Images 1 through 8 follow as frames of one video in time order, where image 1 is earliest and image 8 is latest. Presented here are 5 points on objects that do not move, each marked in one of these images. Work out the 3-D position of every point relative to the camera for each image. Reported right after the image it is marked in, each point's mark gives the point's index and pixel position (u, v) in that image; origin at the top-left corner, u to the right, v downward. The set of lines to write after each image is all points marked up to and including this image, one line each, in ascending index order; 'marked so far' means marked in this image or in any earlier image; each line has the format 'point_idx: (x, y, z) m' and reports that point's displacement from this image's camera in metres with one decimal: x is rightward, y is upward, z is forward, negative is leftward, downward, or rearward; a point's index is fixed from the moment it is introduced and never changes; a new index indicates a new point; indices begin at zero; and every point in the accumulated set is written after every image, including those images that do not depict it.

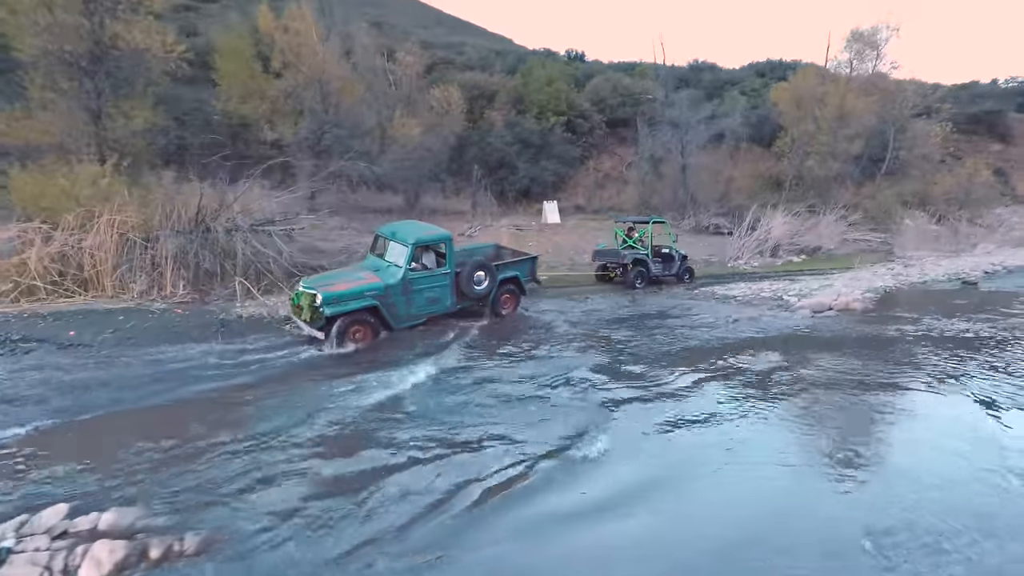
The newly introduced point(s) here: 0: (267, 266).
0: (-7.1, +0.7, +13.0) m
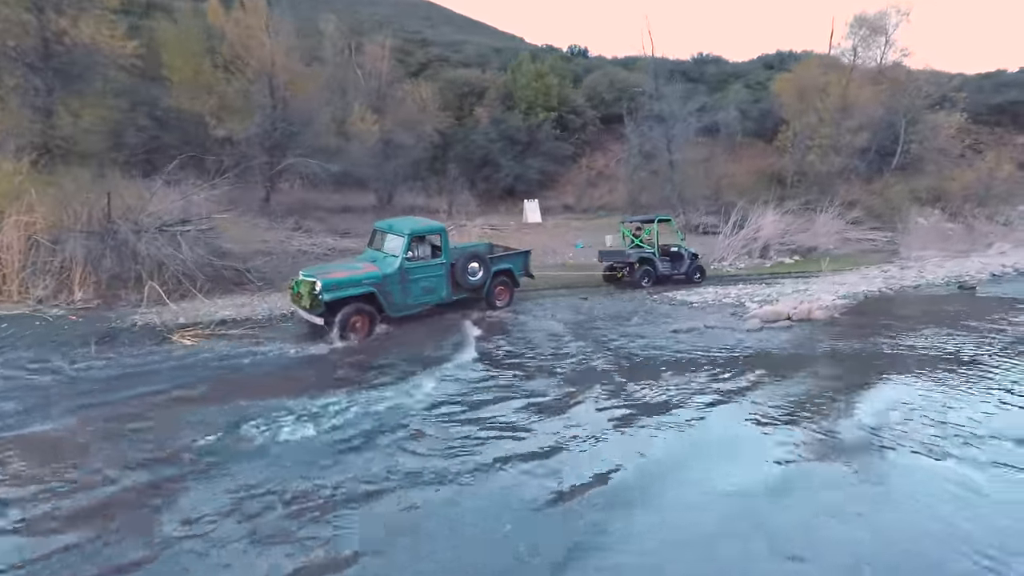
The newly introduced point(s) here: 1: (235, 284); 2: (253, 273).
0: (-8.9, +0.6, +12.2) m
1: (-7.6, +0.2, +13.0) m
2: (-7.2, +0.4, +13.3) m
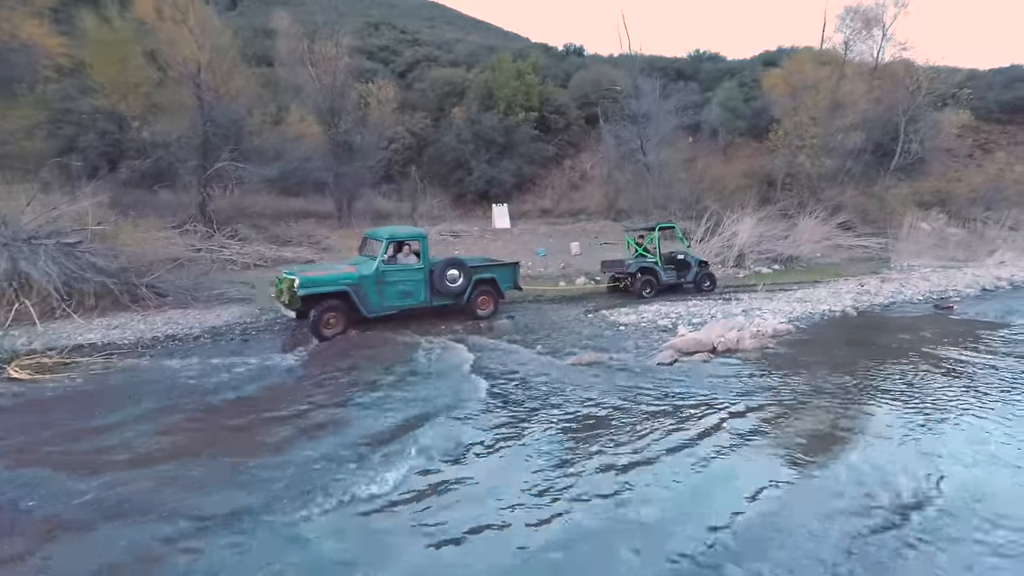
0: (-11.1, +0.1, +11.1) m
1: (-9.8, -0.3, +12.0) m
2: (-9.4, 0.0, +12.3) m
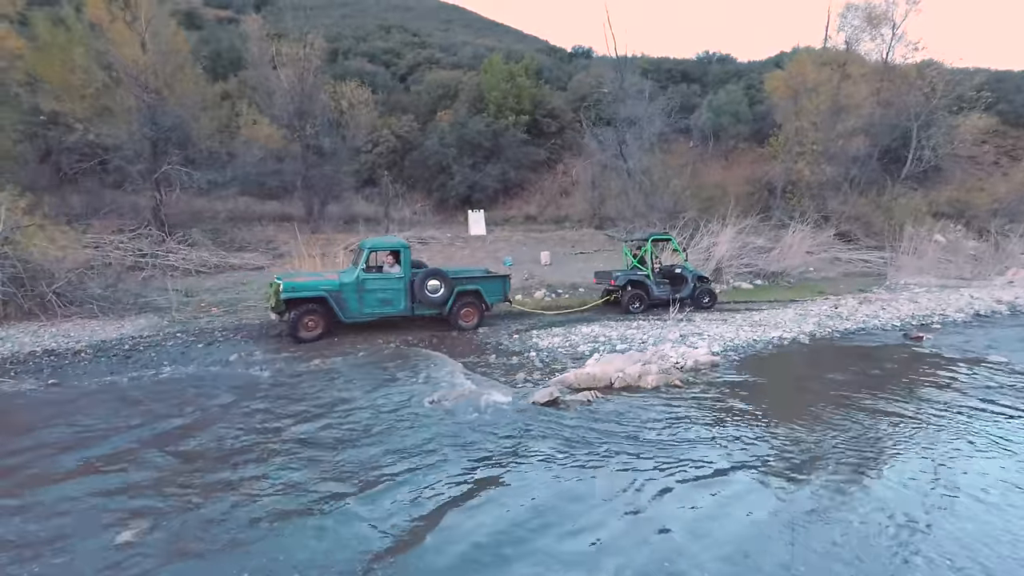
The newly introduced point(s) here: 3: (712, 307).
0: (-13.1, -0.1, +10.8) m
1: (-11.8, -0.5, +11.5) m
2: (-11.3, -0.2, +11.8) m
3: (+6.4, -0.6, +15.0) m
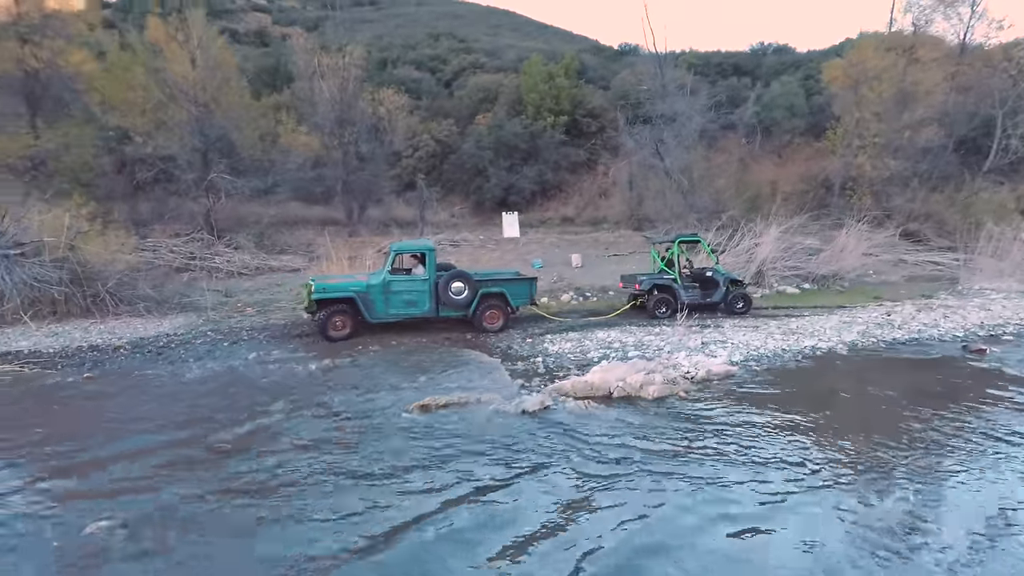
0: (-12.8, 0.0, +12.0) m
1: (-11.4, -0.5, +12.6) m
2: (-10.9, -0.2, +12.8) m
3: (+7.0, -0.7, +14.0) m
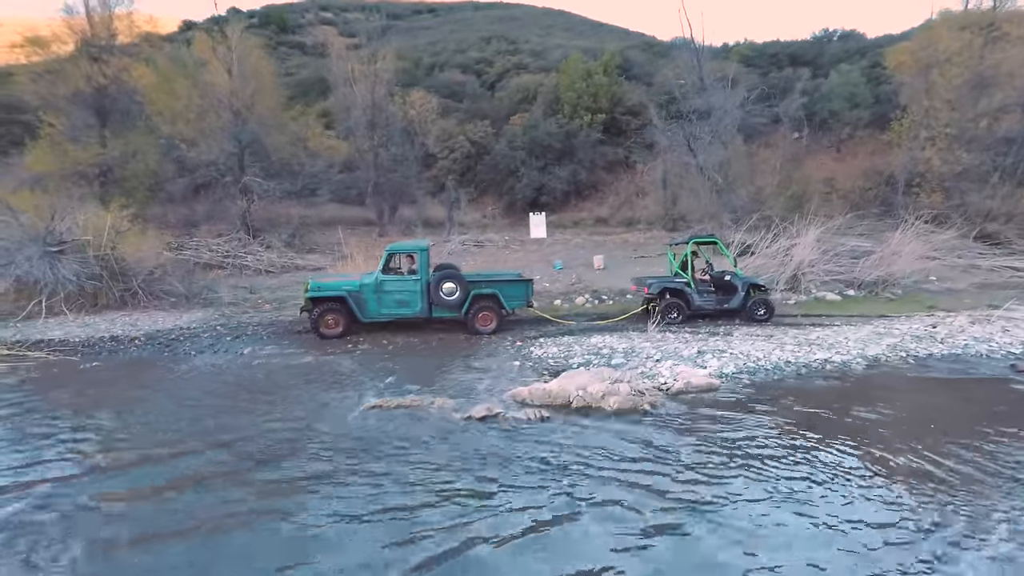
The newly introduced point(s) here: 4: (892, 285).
0: (-12.8, +0.1, +13.2) m
1: (-11.4, -0.4, +13.7) m
2: (-10.9, -0.1, +13.8) m
3: (+7.1, -0.9, +12.9) m
4: (+13.6, +0.1, +16.5) m
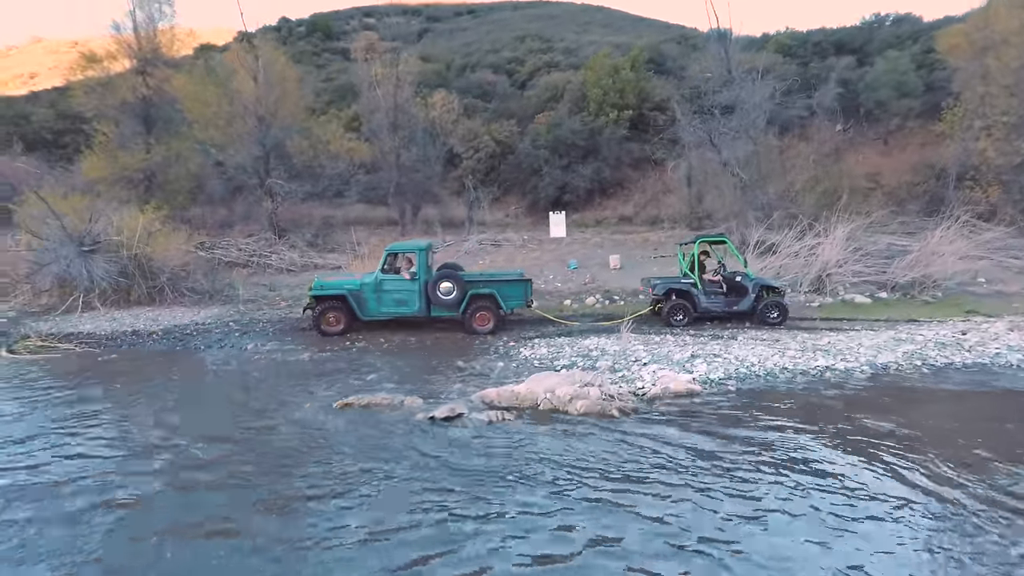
0: (-12.7, +0.2, +14.2) m
1: (-11.3, -0.3, +14.5) m
2: (-10.7, 0.0, +14.6) m
3: (+7.1, -0.9, +12.3) m
4: (+13.9, 0.0, +15.3) m
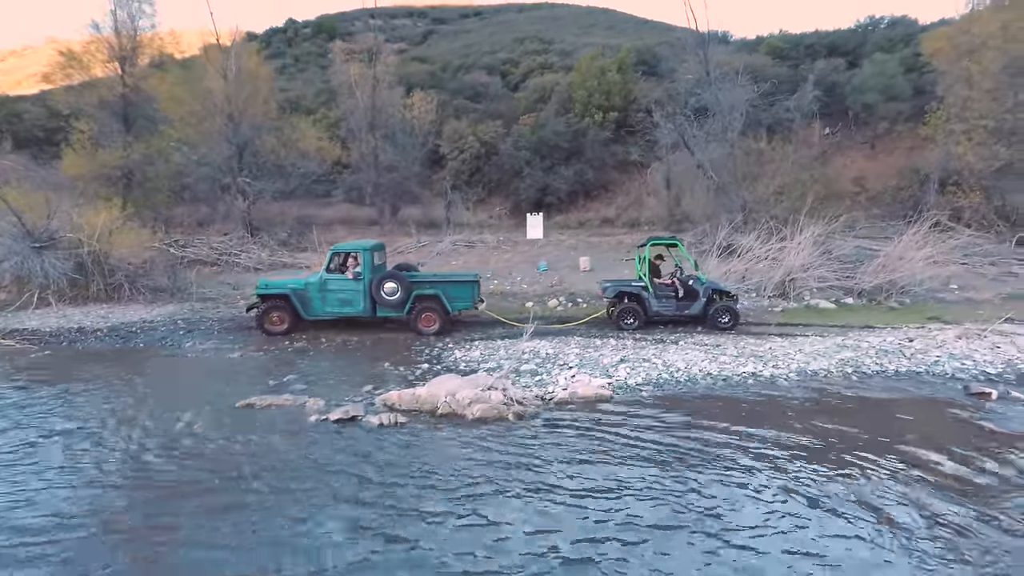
0: (-14.1, +0.3, +14.2) m
1: (-12.6, -0.2, +14.5) m
2: (-12.1, +0.1, +14.6) m
3: (+5.7, -1.0, +12.1) m
4: (+12.5, -0.2, +15.0) m
